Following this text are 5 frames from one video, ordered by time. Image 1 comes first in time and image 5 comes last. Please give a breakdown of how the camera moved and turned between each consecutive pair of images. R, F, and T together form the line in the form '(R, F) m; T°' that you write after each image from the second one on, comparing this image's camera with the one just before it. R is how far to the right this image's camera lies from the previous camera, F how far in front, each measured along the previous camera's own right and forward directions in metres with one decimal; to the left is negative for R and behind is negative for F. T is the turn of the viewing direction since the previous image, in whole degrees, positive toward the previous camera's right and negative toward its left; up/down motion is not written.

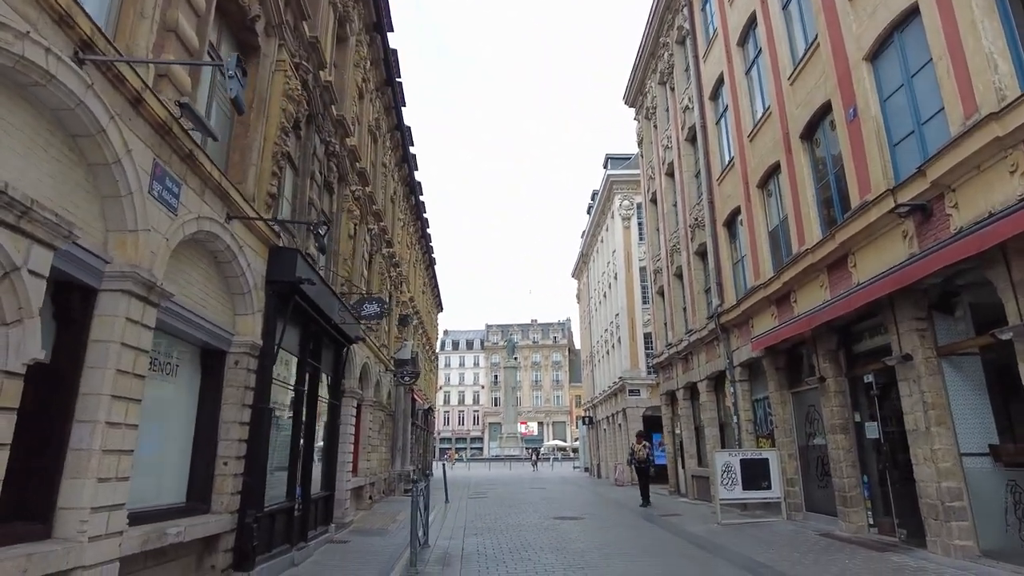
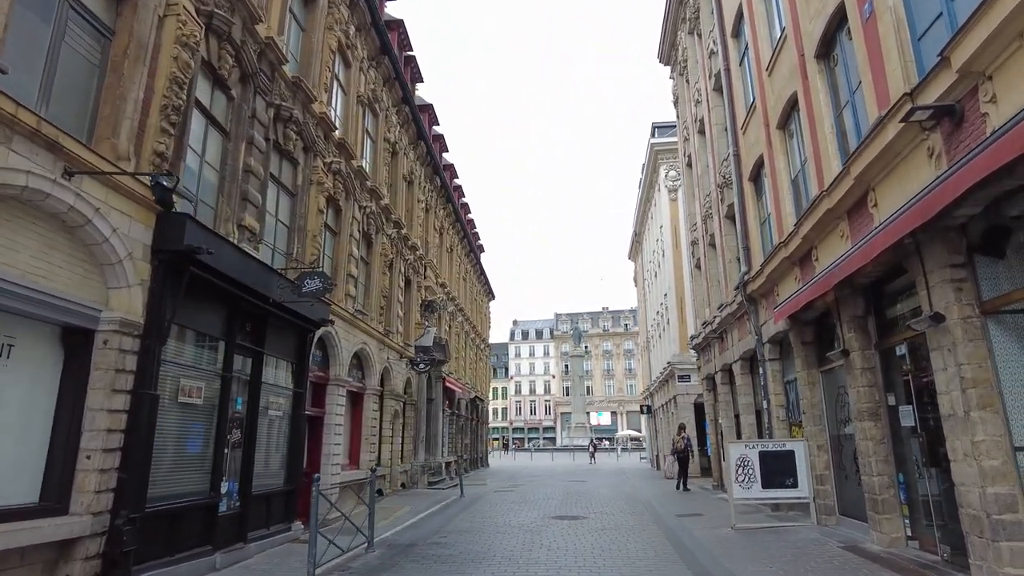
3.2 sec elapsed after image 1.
(+1.9, +1.6) m; -7°
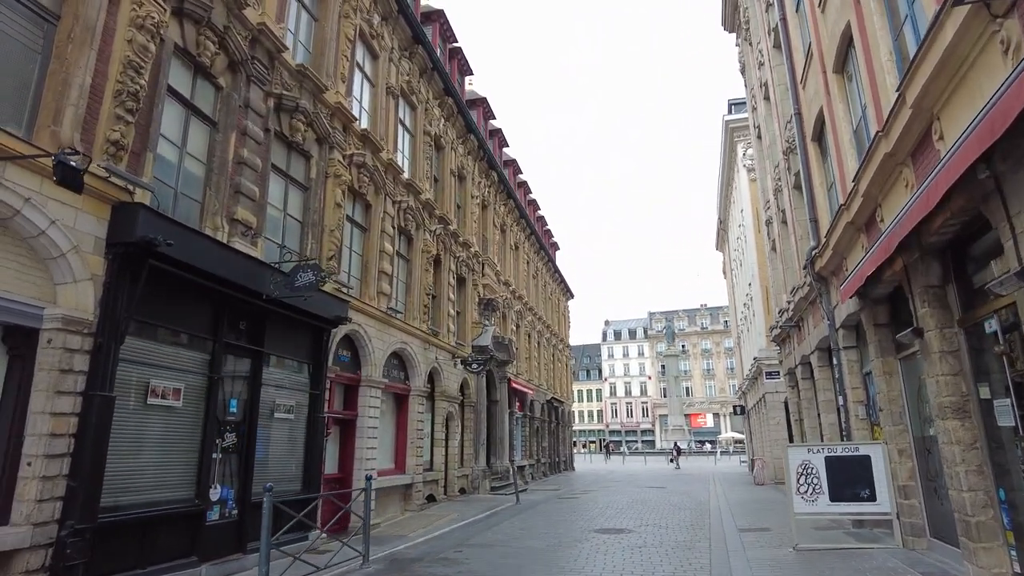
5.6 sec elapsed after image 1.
(+1.3, +1.2) m; -9°
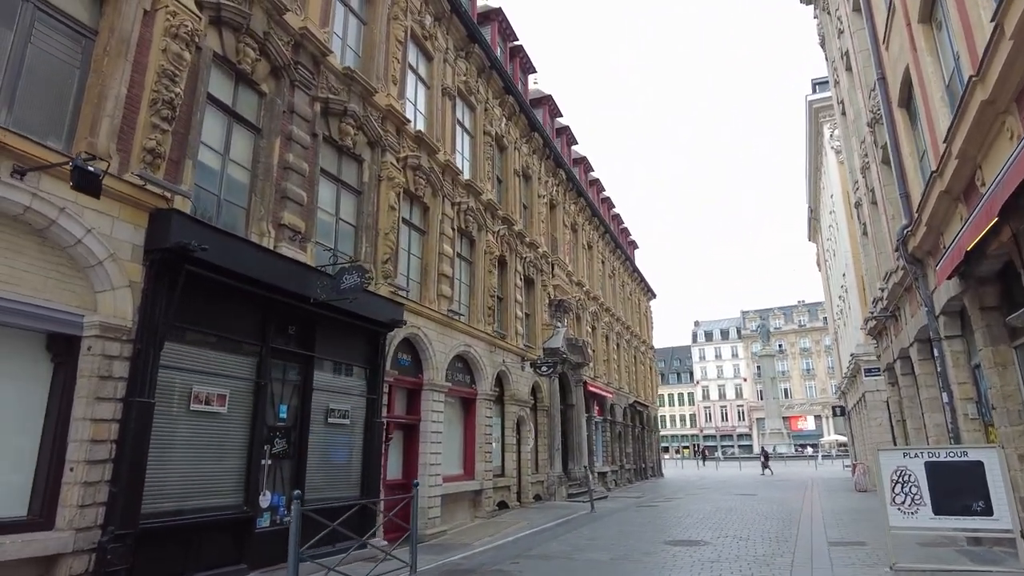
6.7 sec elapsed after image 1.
(+0.5, +0.6) m; -8°
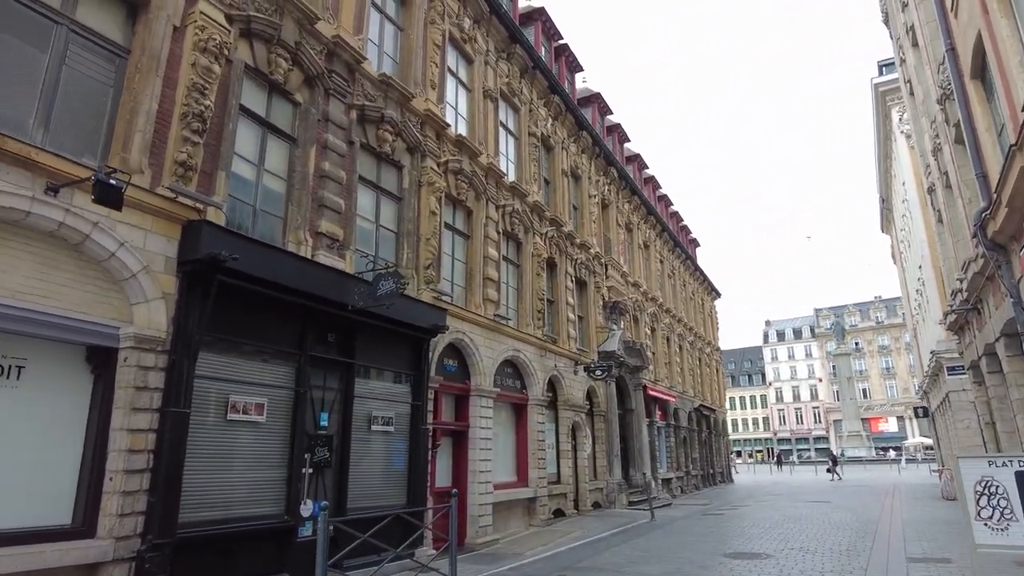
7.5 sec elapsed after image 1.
(+0.4, +0.4) m; -6°
